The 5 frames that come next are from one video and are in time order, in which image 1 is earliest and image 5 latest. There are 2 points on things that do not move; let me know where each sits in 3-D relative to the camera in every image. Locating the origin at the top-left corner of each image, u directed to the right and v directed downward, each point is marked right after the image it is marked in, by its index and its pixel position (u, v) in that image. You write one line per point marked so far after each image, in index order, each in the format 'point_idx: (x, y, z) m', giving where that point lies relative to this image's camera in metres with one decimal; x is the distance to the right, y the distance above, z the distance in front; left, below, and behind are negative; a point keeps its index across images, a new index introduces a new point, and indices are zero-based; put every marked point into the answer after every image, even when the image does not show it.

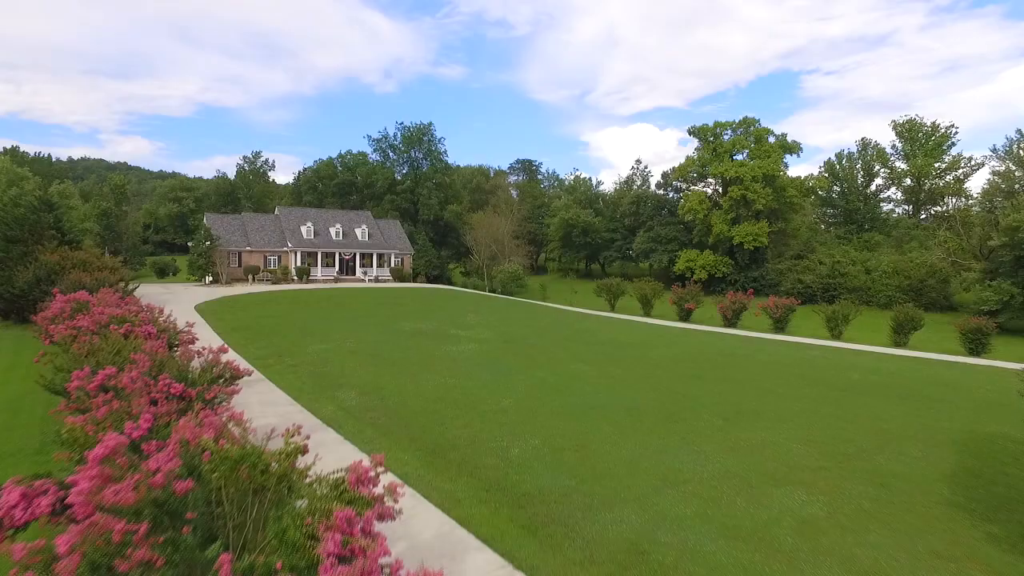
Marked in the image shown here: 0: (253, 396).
0: (-6.5, -2.7, +15.4) m
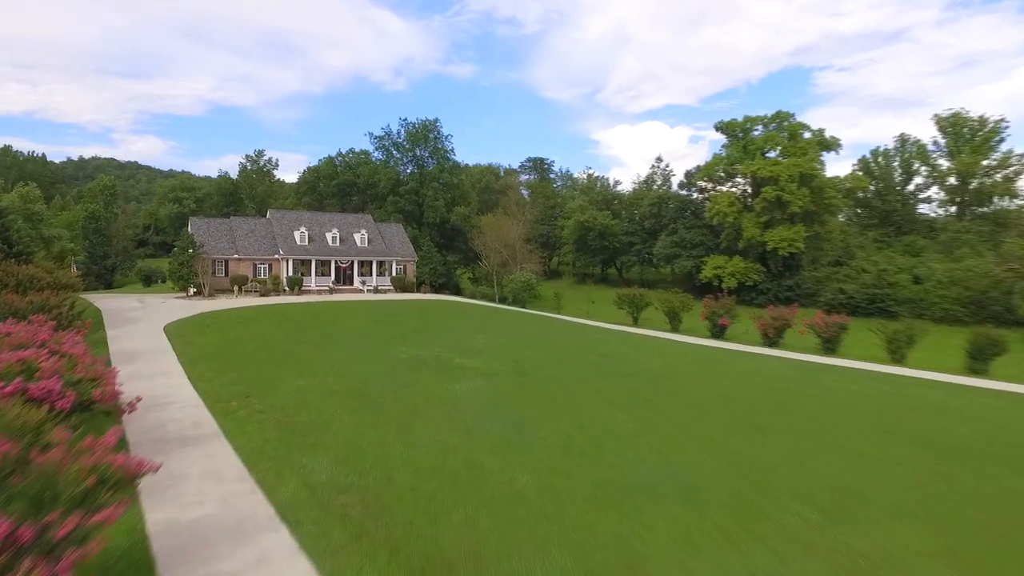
0: (-6.2, -3.5, +12.0) m
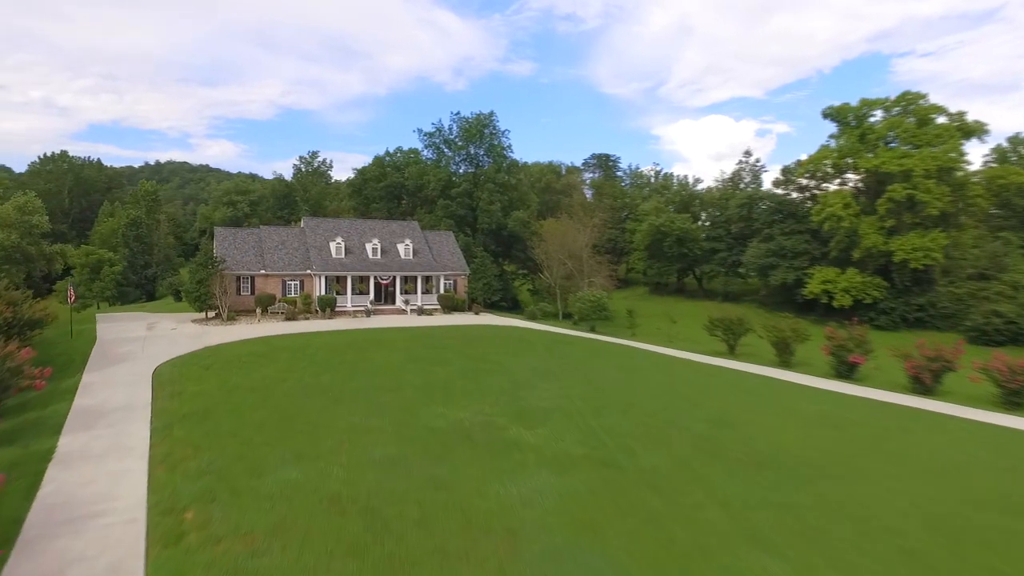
0: (-5.1, -4.6, +6.8) m
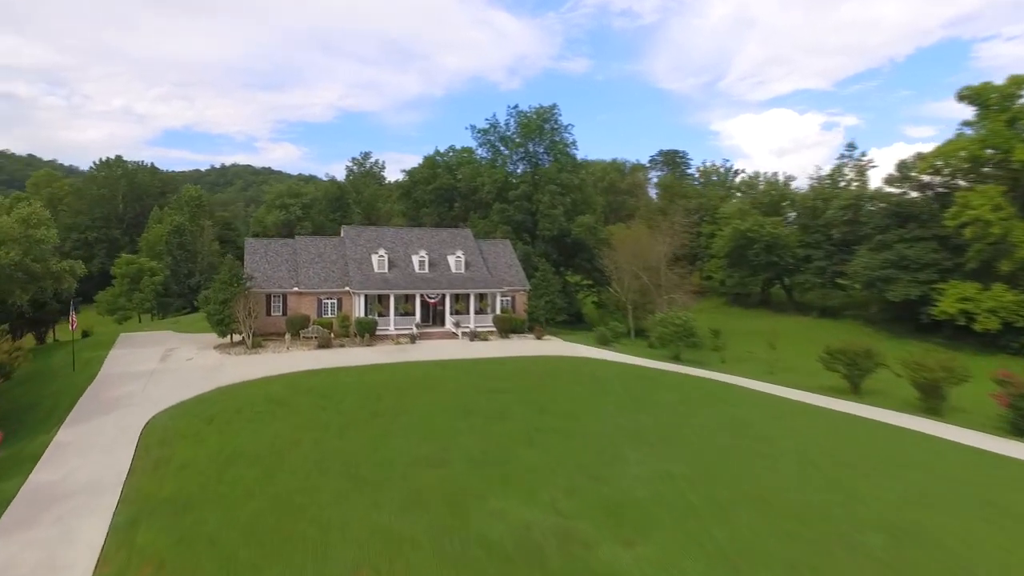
0: (-4.3, -5.5, +2.6) m
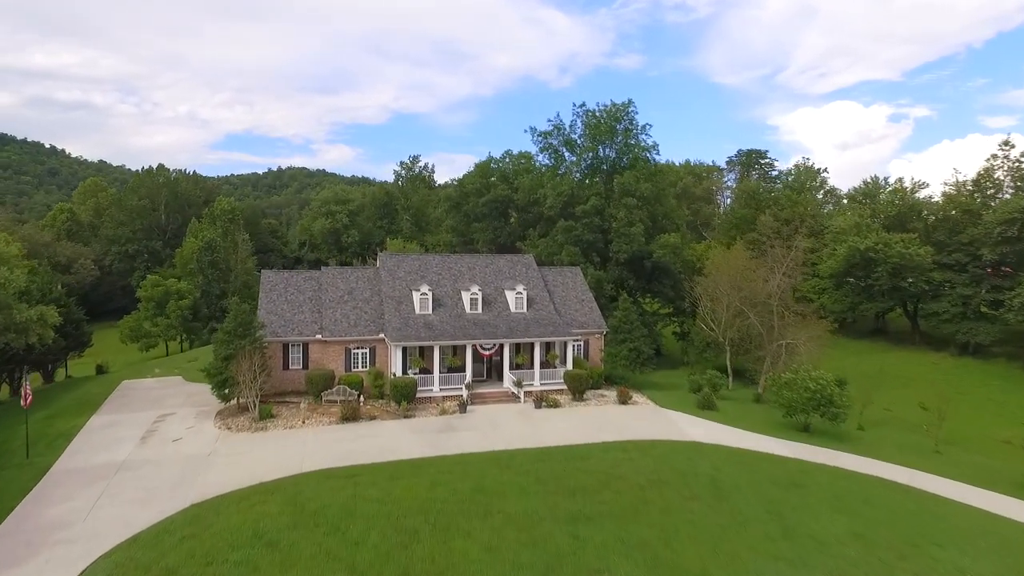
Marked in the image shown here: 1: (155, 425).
0: (-3.6, -7.2, -3.1) m
1: (-11.0, -4.1, +18.7) m
